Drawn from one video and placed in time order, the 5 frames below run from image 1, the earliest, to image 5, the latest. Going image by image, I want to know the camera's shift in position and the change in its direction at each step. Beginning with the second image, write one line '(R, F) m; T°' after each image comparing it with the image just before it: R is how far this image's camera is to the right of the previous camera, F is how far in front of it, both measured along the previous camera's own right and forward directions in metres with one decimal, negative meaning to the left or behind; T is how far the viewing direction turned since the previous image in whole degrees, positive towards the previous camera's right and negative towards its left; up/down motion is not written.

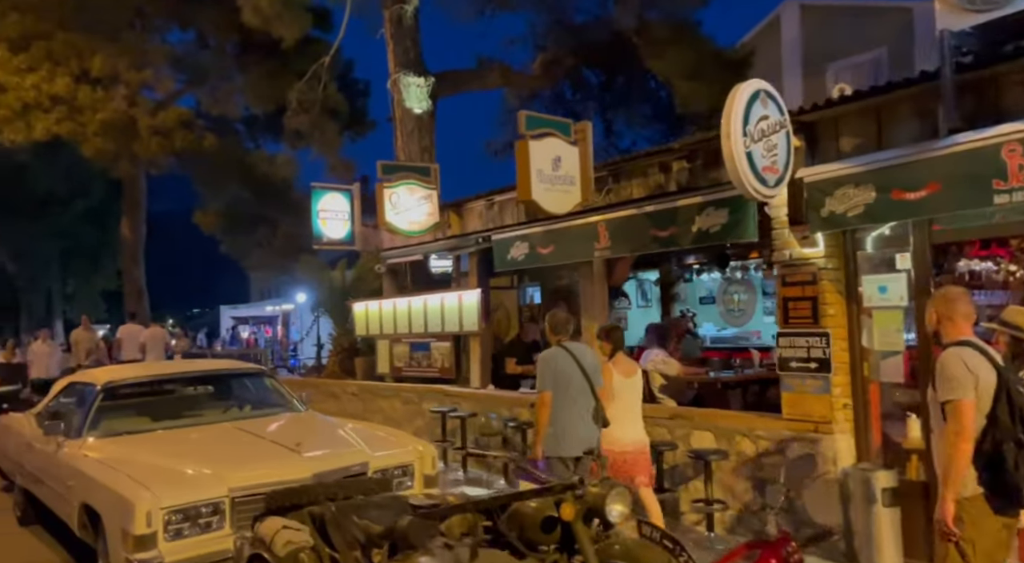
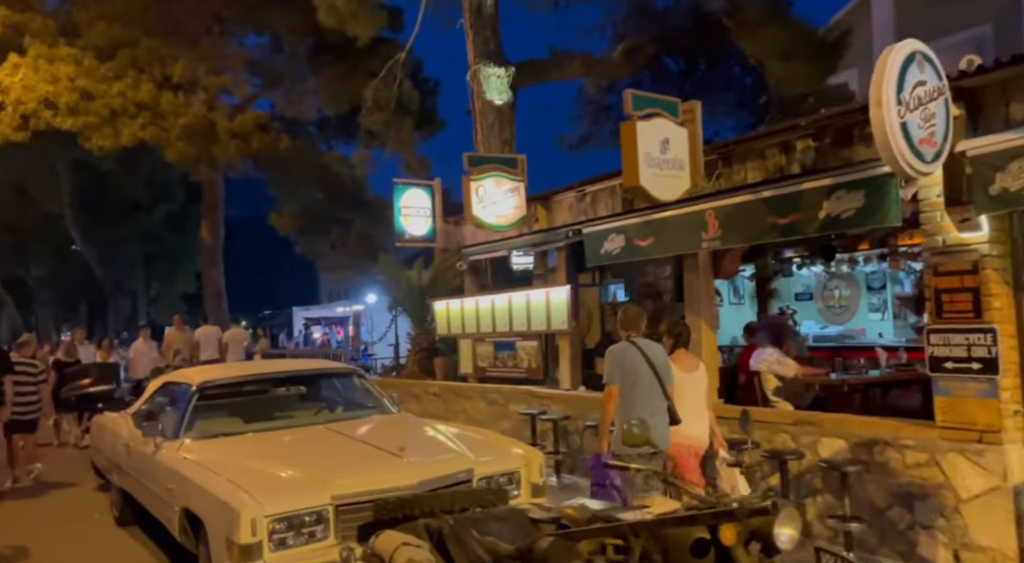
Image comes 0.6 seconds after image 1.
(-0.3, +0.4) m; -5°
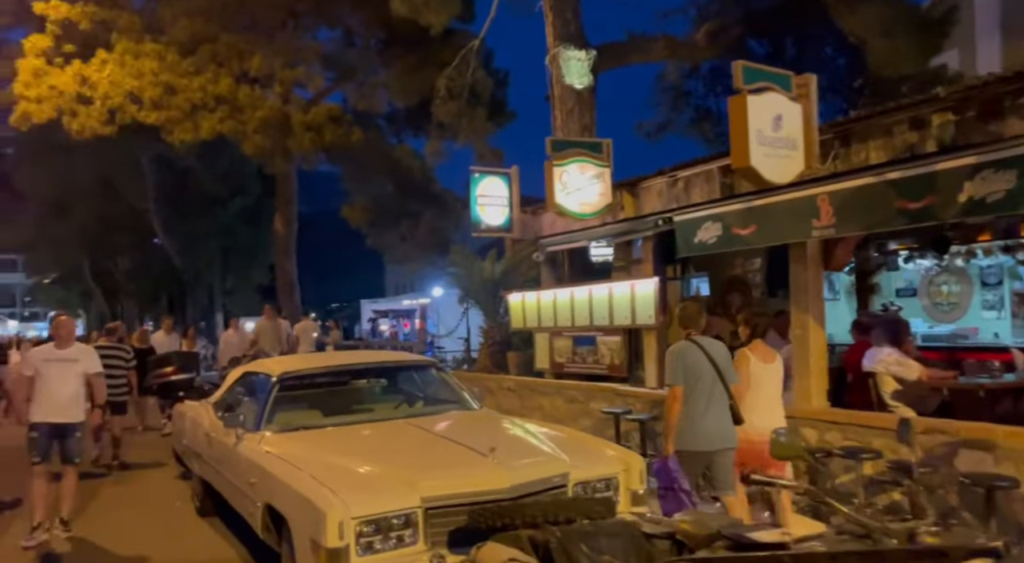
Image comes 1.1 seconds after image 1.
(-0.2, +0.4) m; -5°
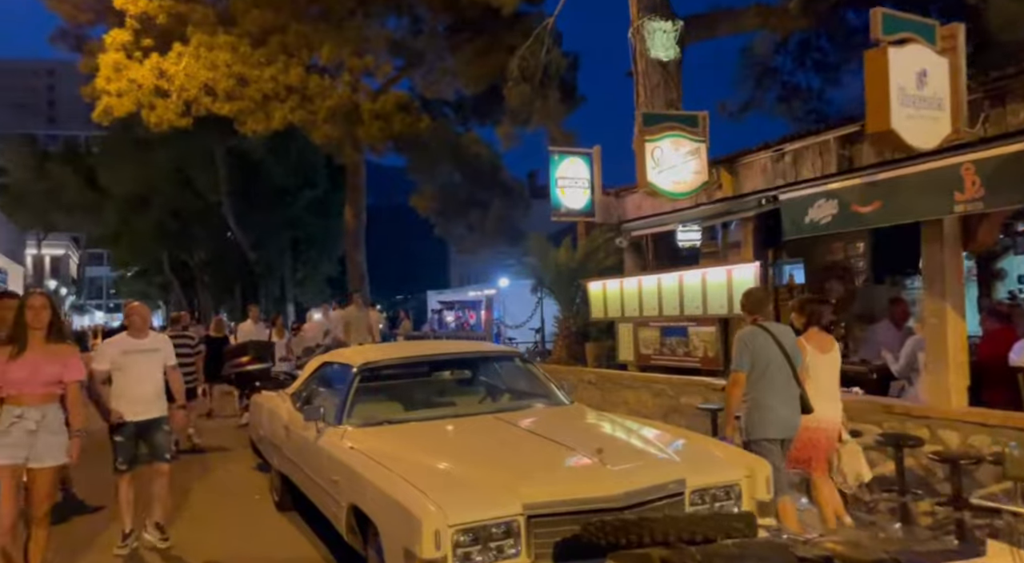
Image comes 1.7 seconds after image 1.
(-0.3, +0.5) m; -5°
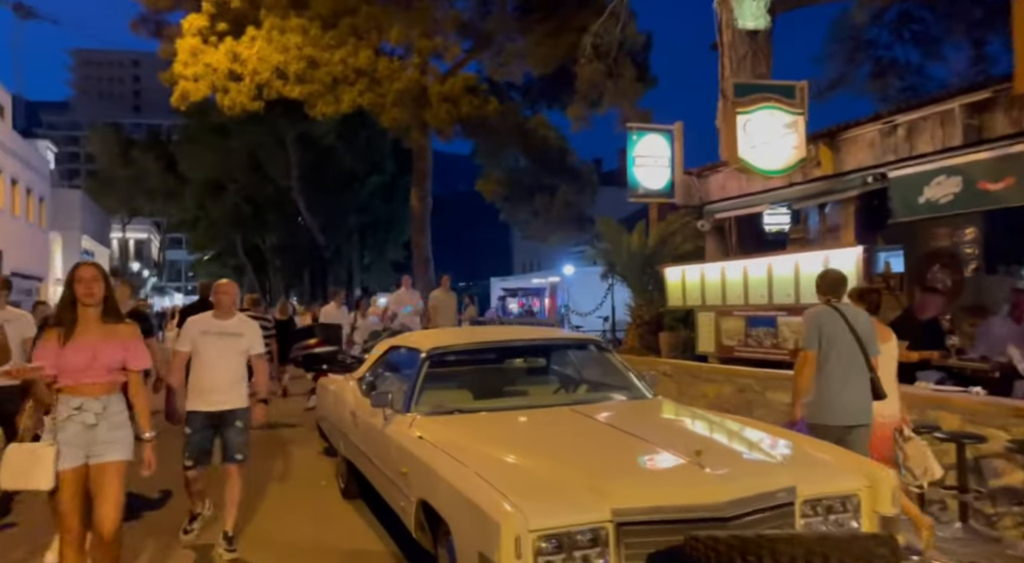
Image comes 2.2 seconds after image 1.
(-0.1, +0.4) m; -5°
